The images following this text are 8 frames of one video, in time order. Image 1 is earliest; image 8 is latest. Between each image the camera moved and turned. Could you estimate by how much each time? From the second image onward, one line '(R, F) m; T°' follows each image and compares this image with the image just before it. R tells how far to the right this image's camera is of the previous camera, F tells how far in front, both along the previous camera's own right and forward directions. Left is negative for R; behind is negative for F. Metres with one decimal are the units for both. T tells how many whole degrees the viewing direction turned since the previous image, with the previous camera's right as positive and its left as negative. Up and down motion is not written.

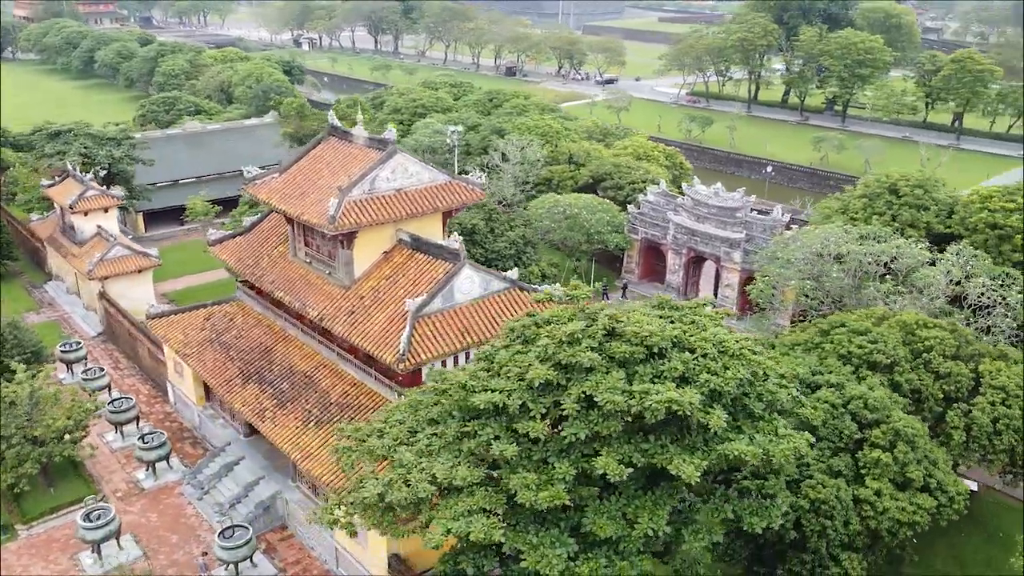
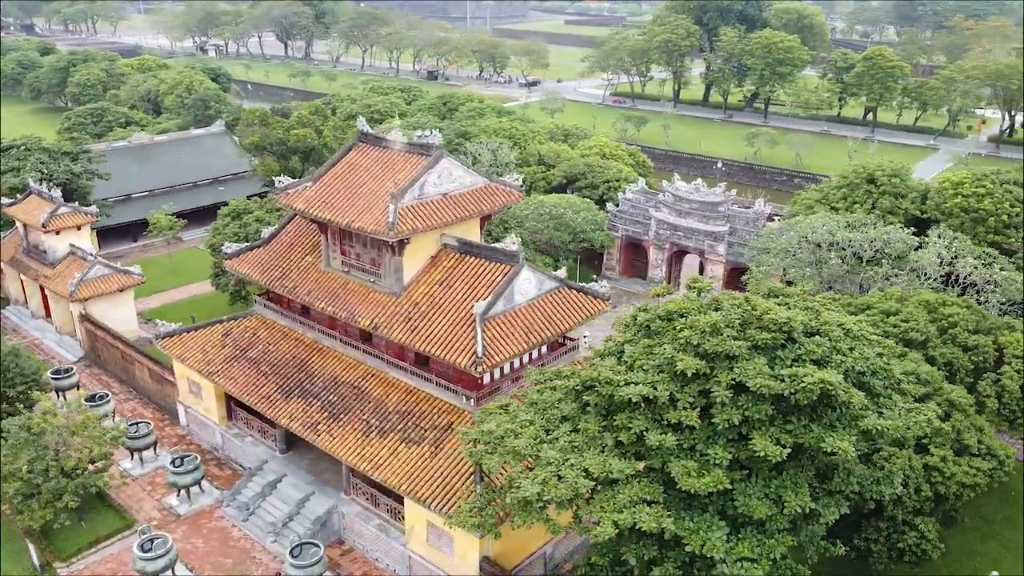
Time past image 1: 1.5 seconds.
(-3.6, 0.0) m; +7°
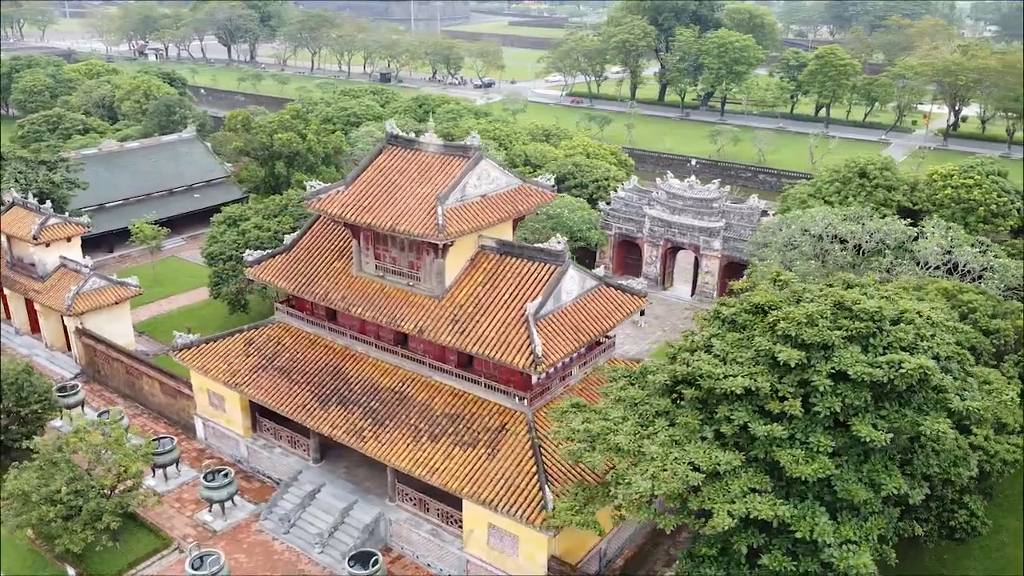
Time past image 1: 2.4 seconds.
(-2.5, +0.1) m; +4°
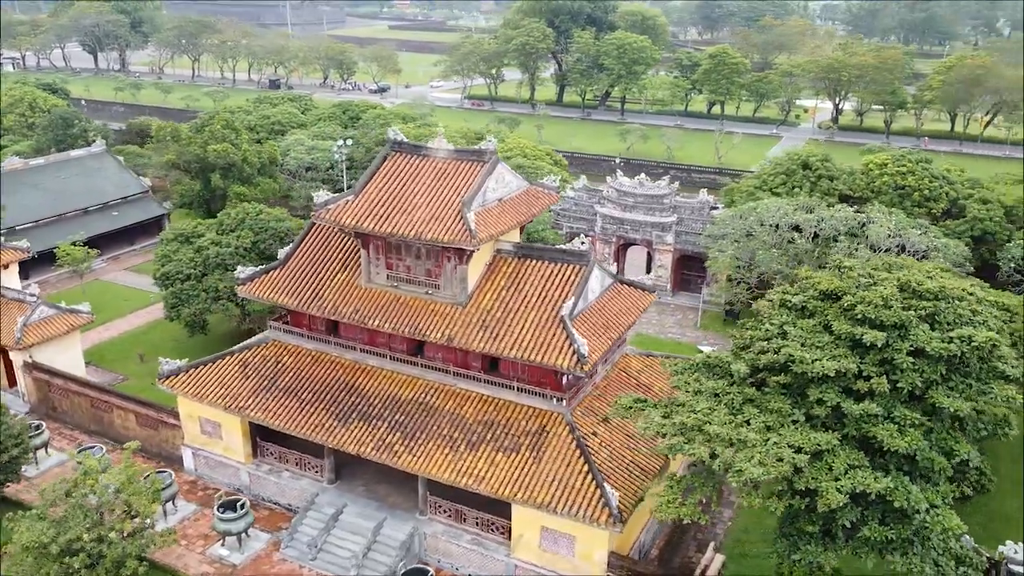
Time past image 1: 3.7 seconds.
(-3.4, +0.3) m; +9°
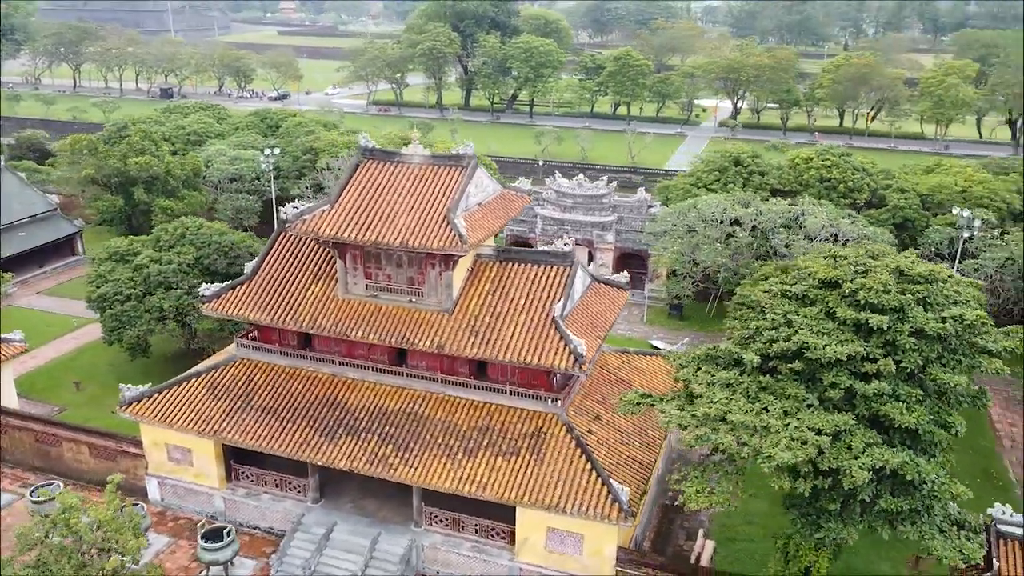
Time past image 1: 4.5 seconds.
(-2.1, +0.1) m; +7°
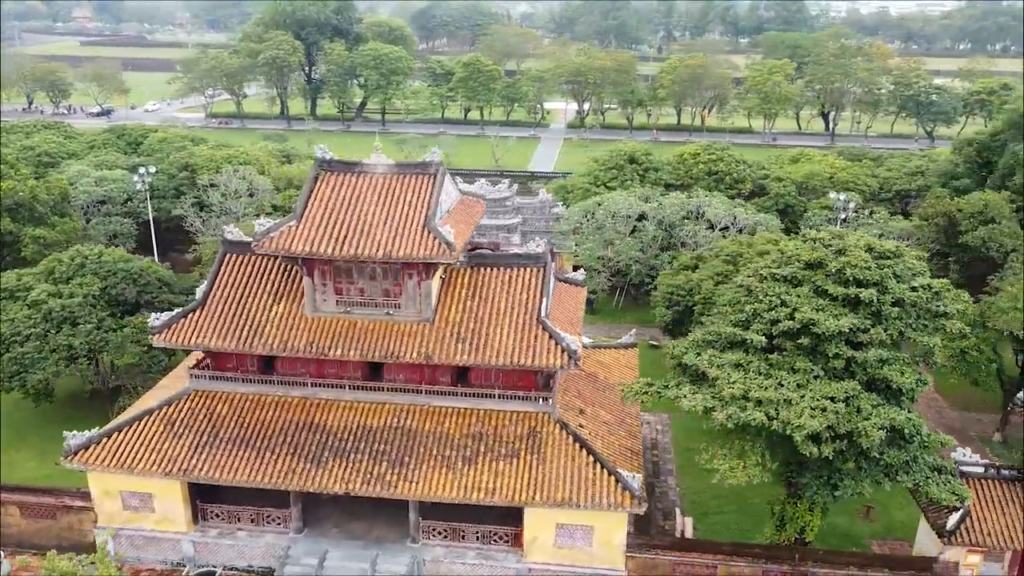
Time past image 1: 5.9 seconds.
(-3.5, +0.2) m; +12°
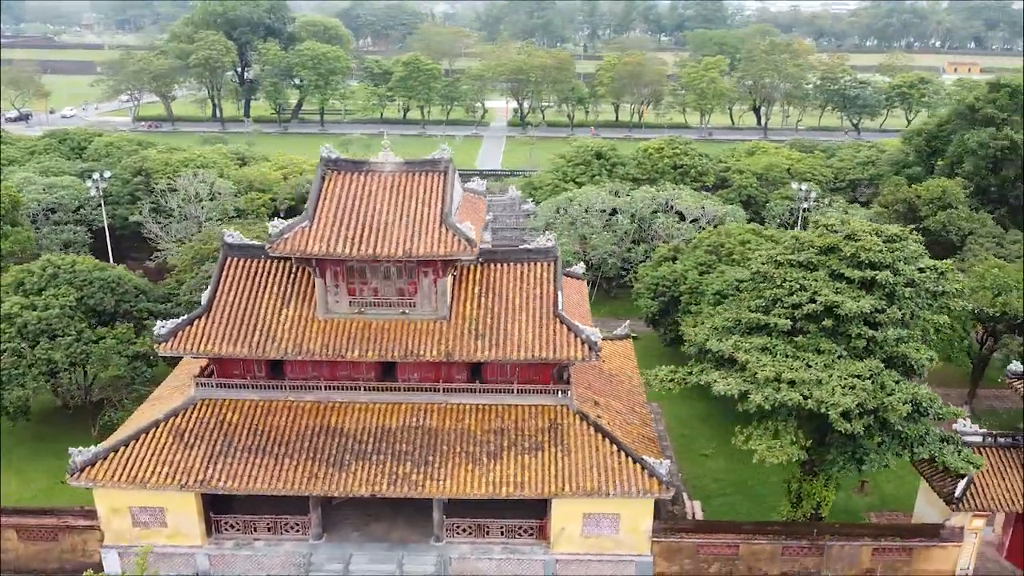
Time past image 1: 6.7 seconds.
(-2.1, 0.0) m; +5°
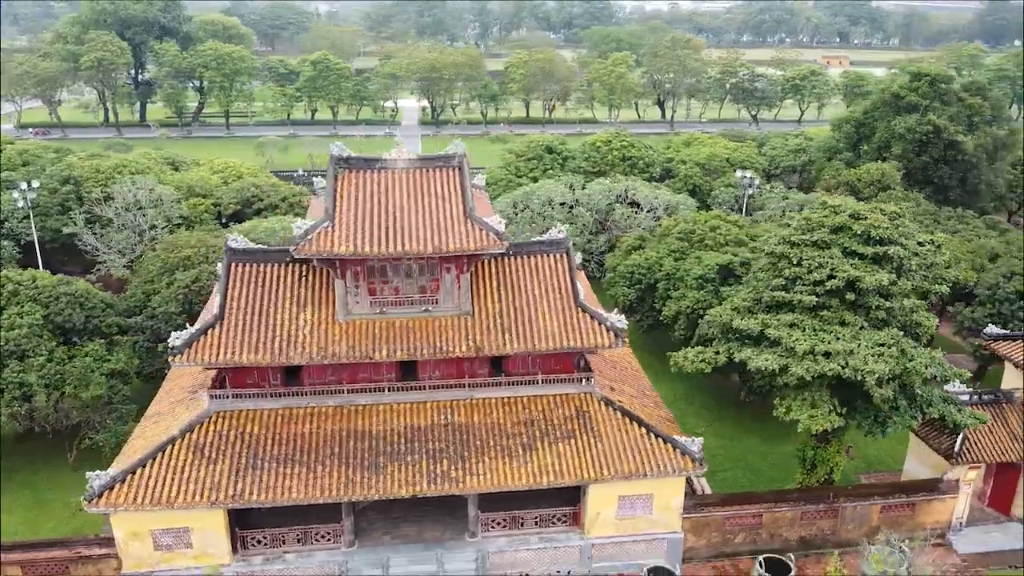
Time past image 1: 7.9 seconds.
(-3.1, +0.1) m; +8°
